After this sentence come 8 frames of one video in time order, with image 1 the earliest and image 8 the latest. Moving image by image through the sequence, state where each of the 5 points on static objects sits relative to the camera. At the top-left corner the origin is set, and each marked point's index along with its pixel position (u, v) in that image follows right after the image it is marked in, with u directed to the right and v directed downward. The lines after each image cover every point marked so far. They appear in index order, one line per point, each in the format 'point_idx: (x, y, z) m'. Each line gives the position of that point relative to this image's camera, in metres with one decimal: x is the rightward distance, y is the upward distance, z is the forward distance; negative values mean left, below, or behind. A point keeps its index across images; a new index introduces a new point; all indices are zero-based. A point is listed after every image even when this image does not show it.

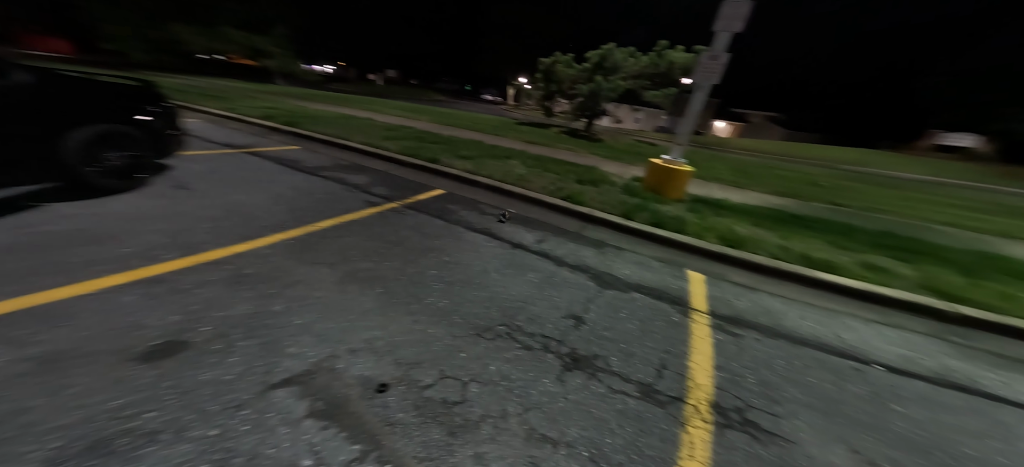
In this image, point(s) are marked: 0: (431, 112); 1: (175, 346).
0: (-3.9, +6.1, +16.5) m
1: (-1.9, -0.7, +1.9) m
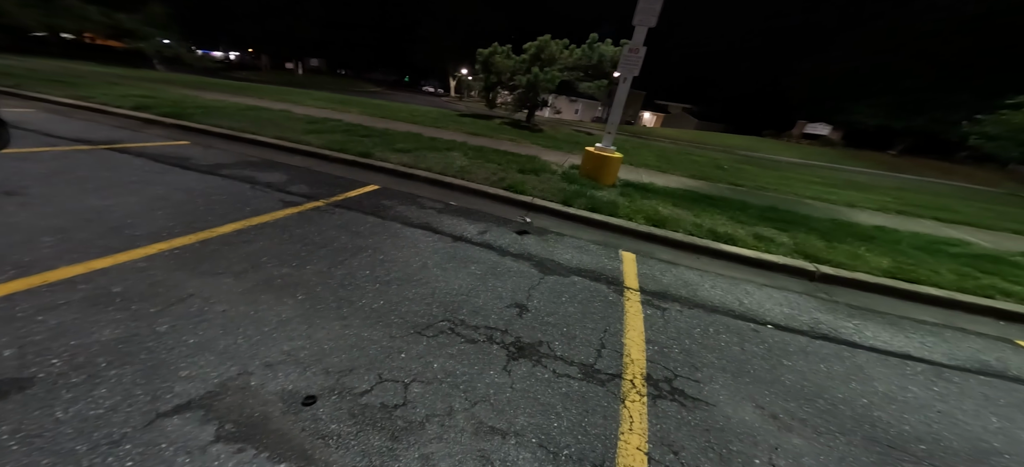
0: (-7.2, +6.1, +15.3) m
1: (-2.1, -0.8, +1.5) m
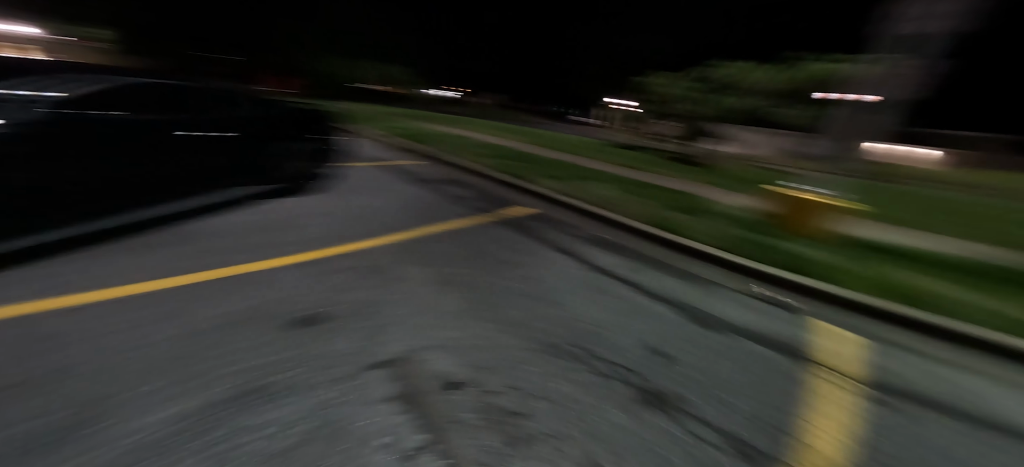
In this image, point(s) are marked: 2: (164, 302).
0: (+0.9, +5.3, +17.2) m
1: (-1.4, -0.6, +2.3) m
2: (-2.4, -0.4, +2.5) m
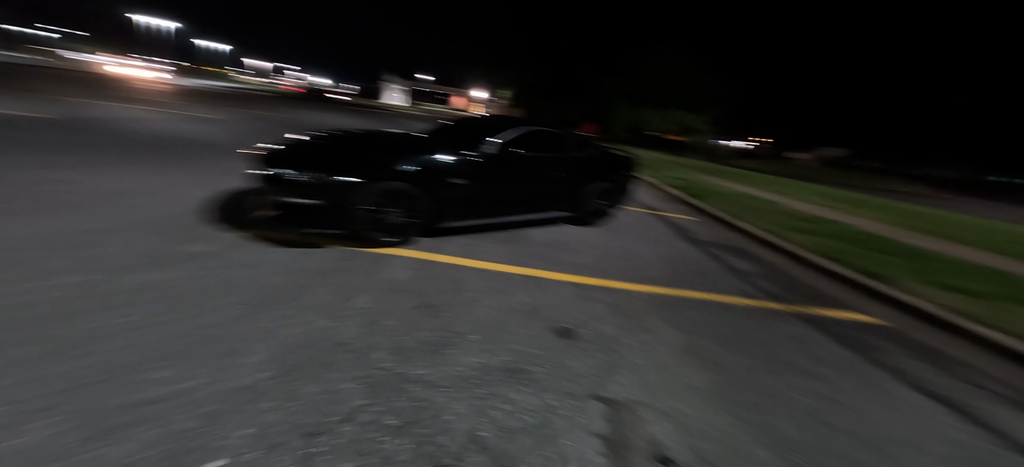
0: (+13.5, +1.1, +12.1) m
1: (+0.4, -0.8, +2.7) m
2: (-0.1, -0.5, +3.5) m
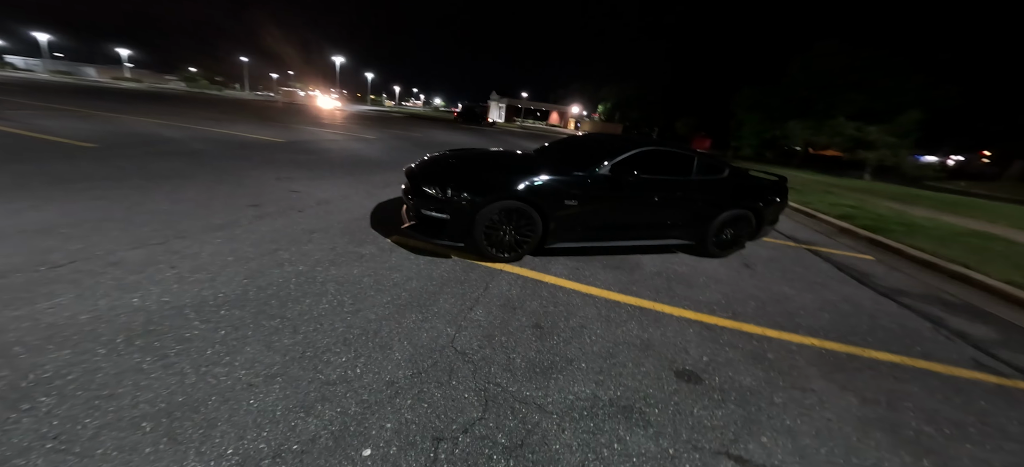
0: (+16.6, -0.3, +7.6) m
1: (+1.3, -1.0, +2.3) m
2: (+1.0, -0.7, +3.3) m
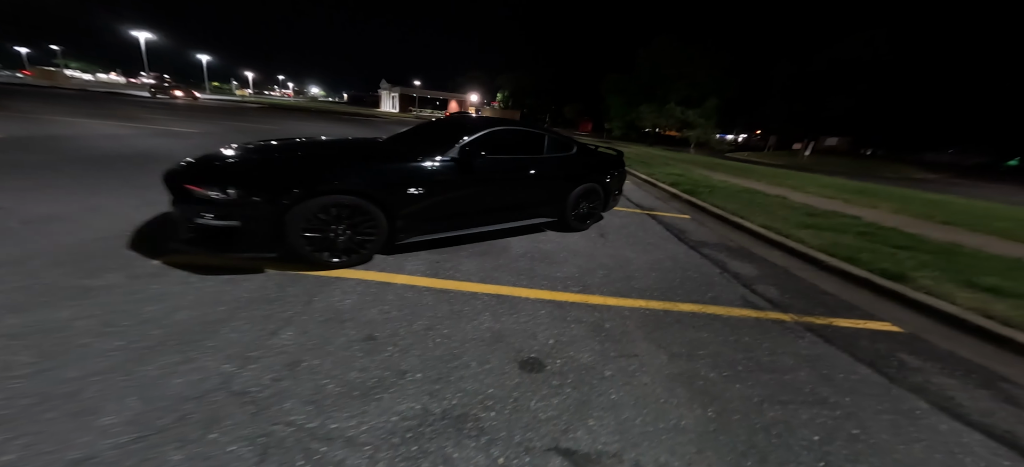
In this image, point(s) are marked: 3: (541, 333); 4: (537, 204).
0: (+13.1, +1.4, +11.7) m
1: (+0.1, -1.0, +2.3) m
2: (-0.4, -0.6, +3.1) m
3: (+0.2, -0.8, +2.8) m
4: (+0.4, +0.4, +4.8) m
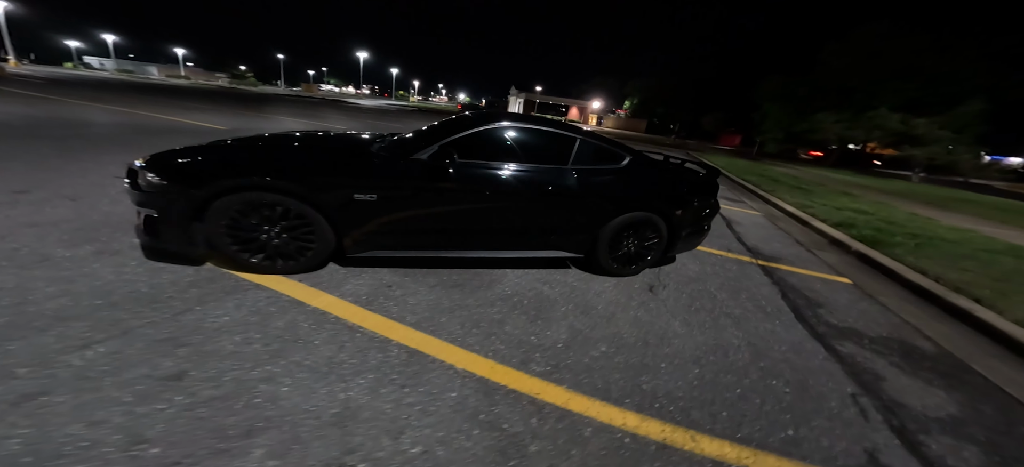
0: (+14.9, -1.2, +5.4) m
1: (-0.9, -1.2, +1.5) m
2: (-1.0, -0.8, +2.4) m
3: (-0.6, -1.1, +1.9) m
4: (+0.5, 0.0, +3.7) m
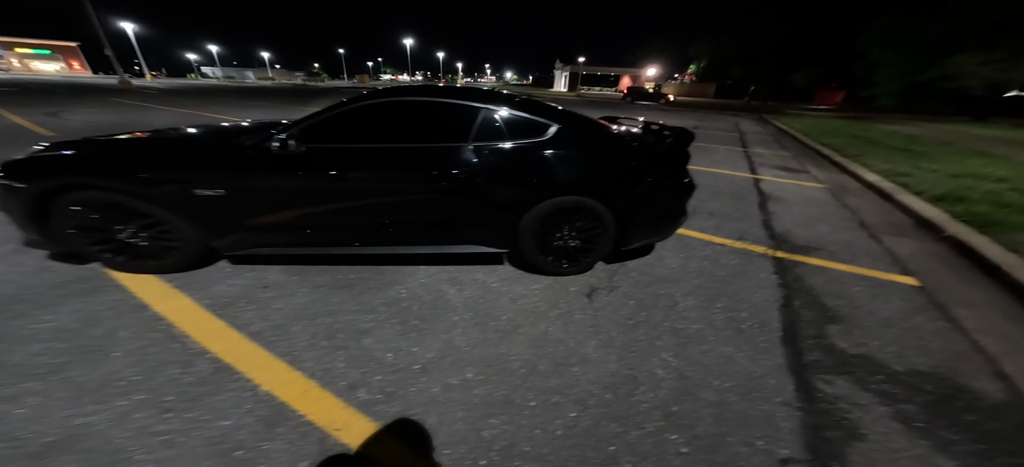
0: (+14.0, -1.0, +2.2) m
1: (-2.2, -1.3, +1.3) m
2: (-2.2, -0.8, +2.2) m
3: (-1.8, -1.2, +1.6) m
4: (-0.5, +0.1, +3.1) m
